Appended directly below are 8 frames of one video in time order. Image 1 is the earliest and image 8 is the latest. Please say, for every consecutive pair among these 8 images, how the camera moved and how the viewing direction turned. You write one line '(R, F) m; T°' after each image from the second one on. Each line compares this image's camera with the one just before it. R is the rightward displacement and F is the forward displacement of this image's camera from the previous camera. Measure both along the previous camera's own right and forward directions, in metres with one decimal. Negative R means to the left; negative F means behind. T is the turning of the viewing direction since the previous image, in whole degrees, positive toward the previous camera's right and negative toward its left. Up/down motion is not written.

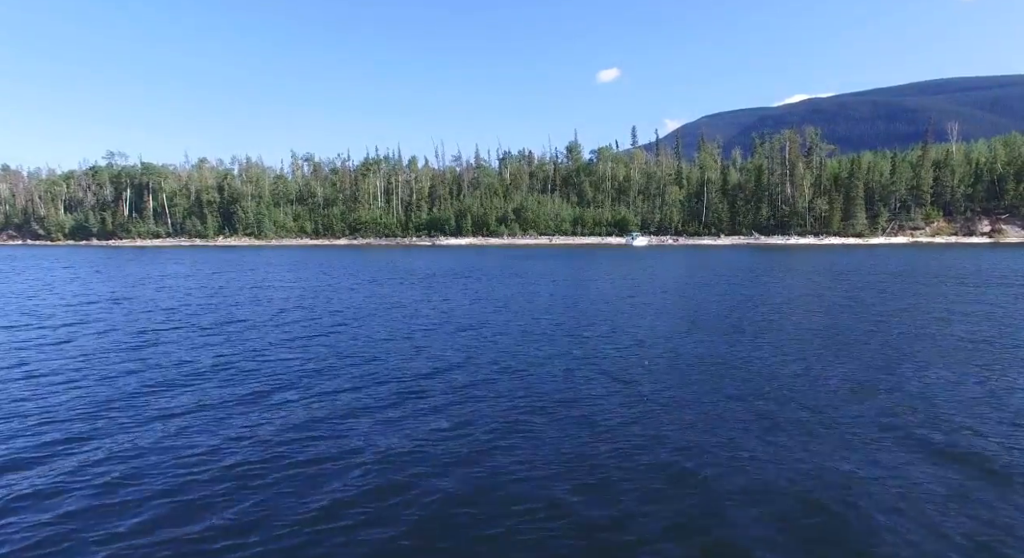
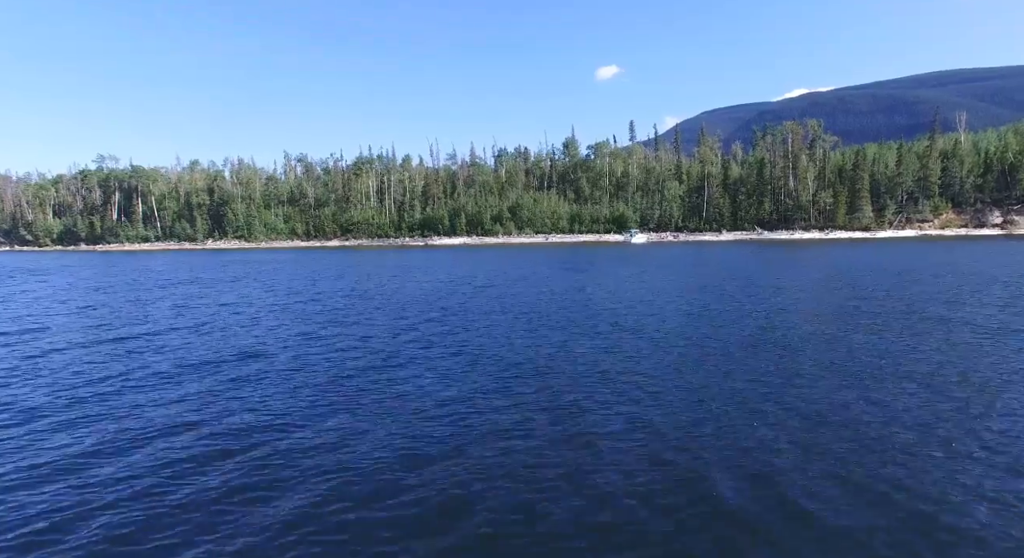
(+1.0, +2.9) m; 0°
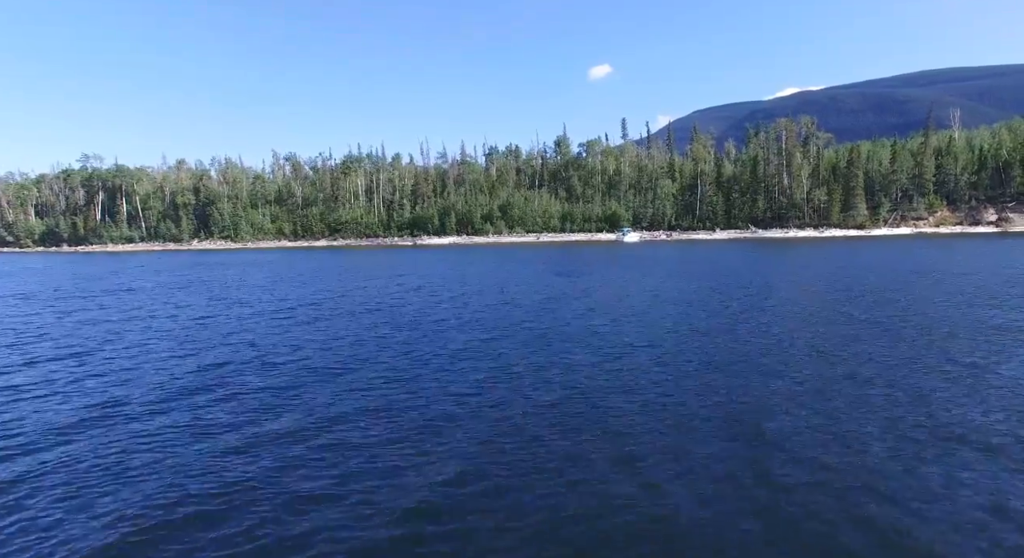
(+0.4, +1.6) m; +1°
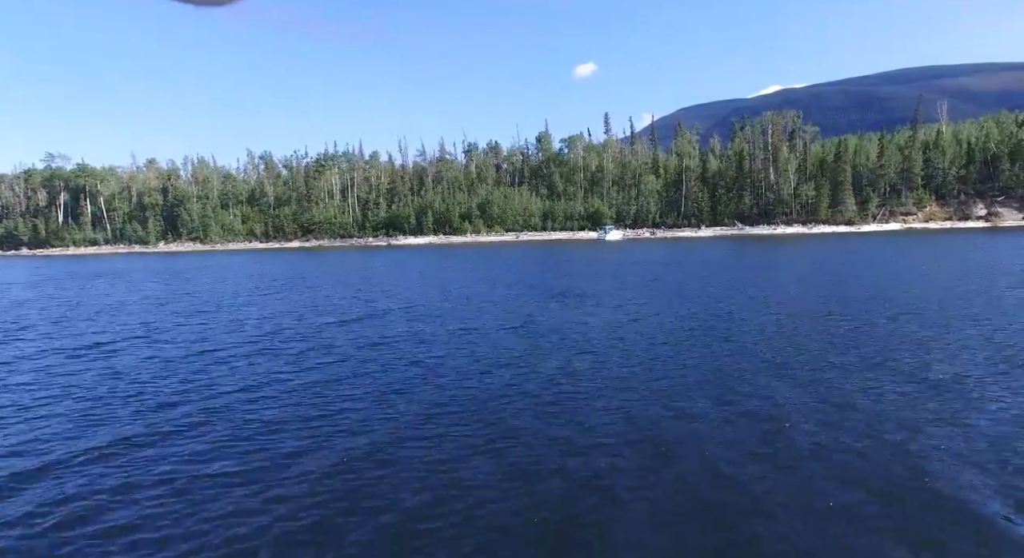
(+1.2, +3.5) m; +1°
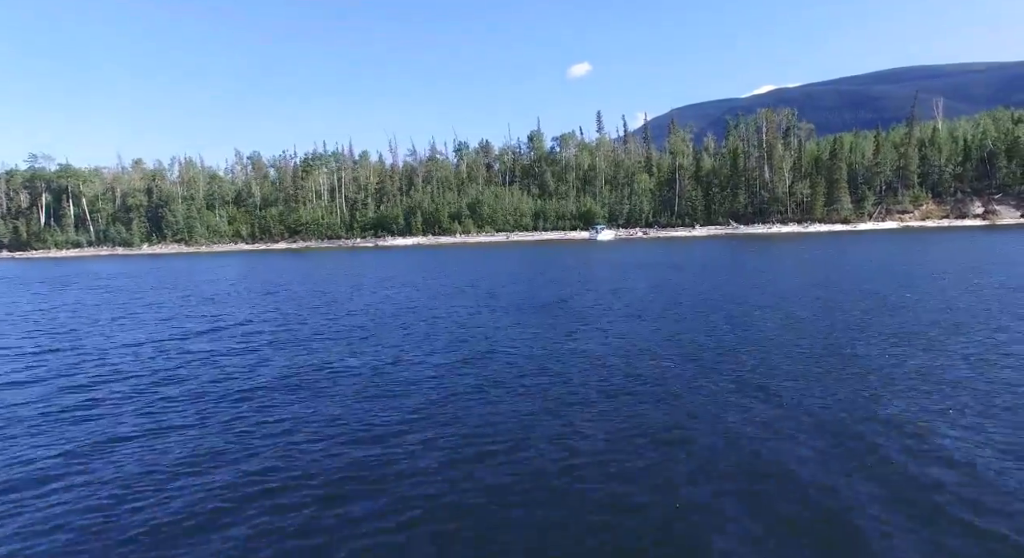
(+0.7, +1.9) m; 0°
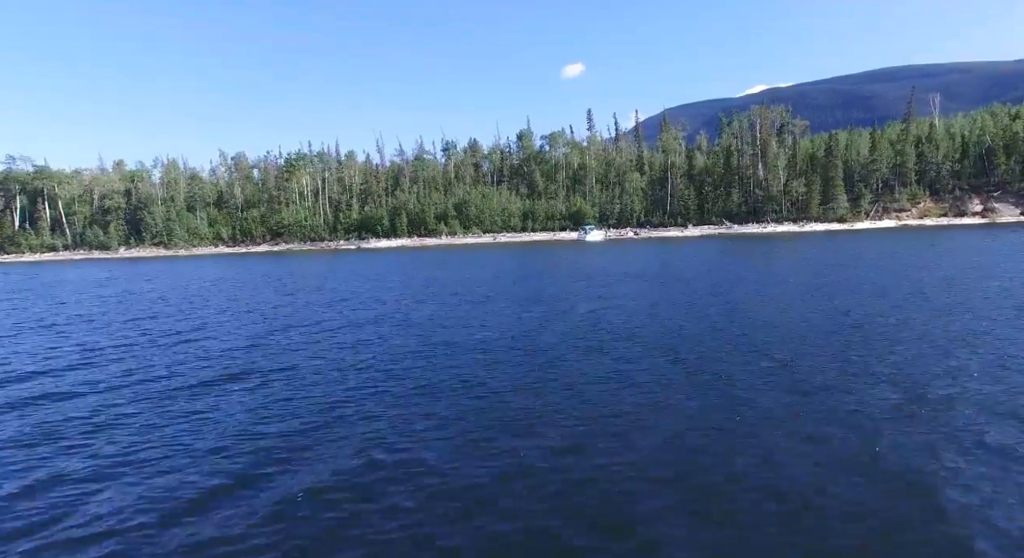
(+1.0, +2.7) m; +1°
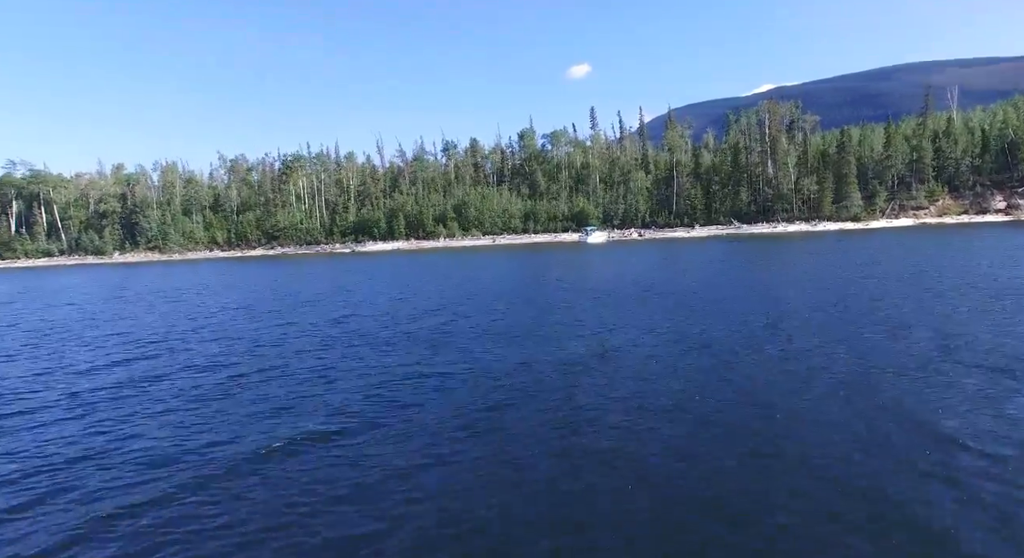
(+1.0, +2.9) m; -1°
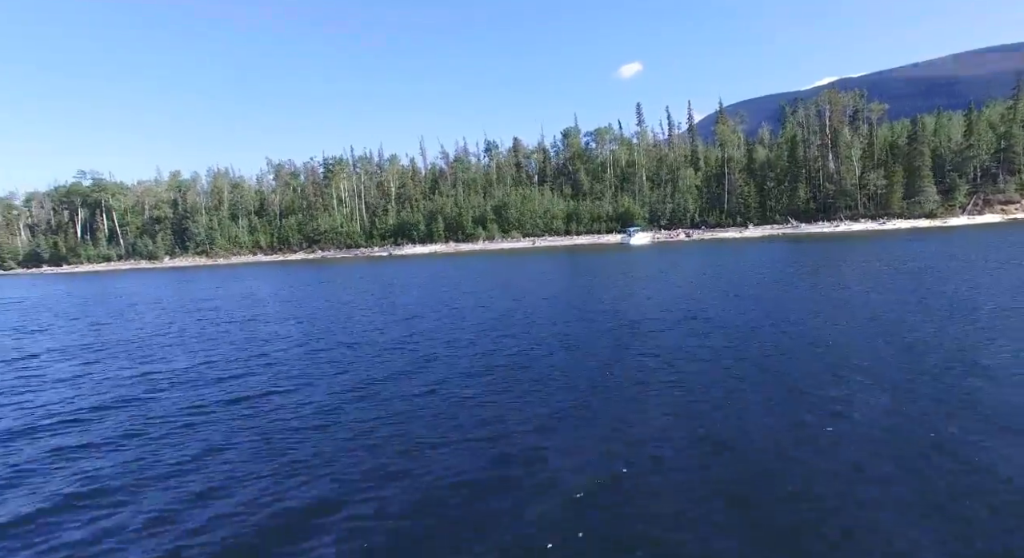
(+1.2, +3.5) m; -5°
